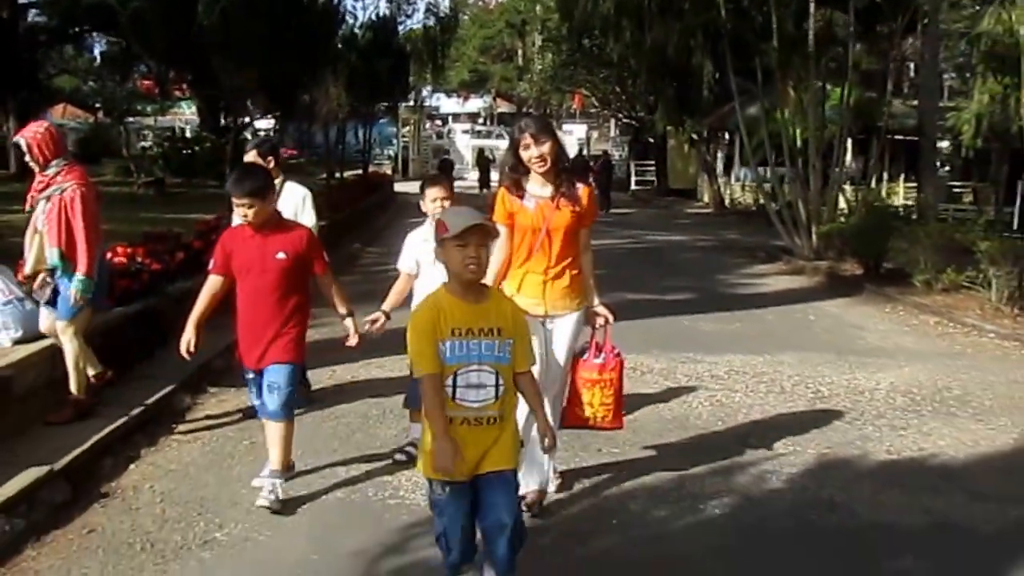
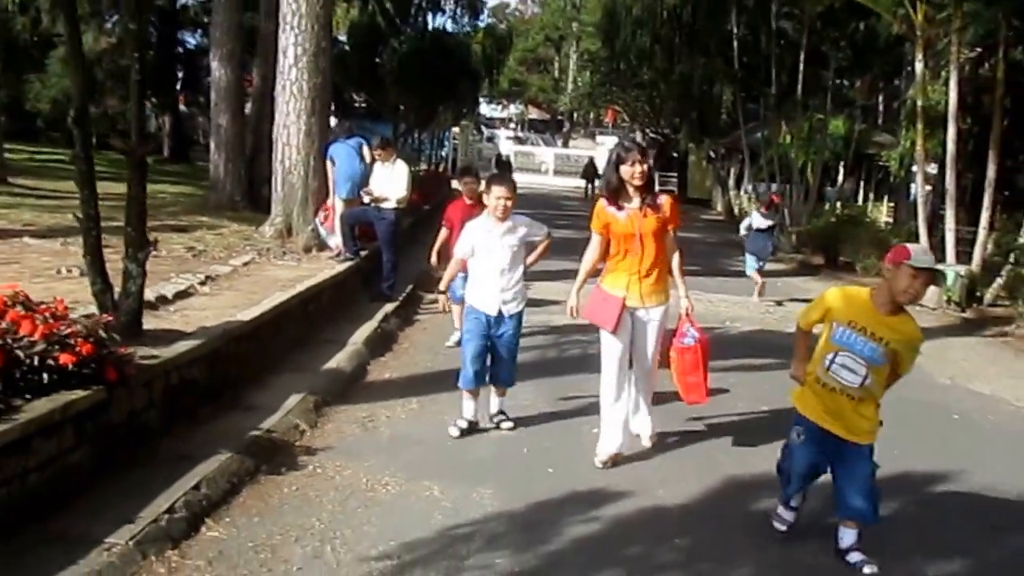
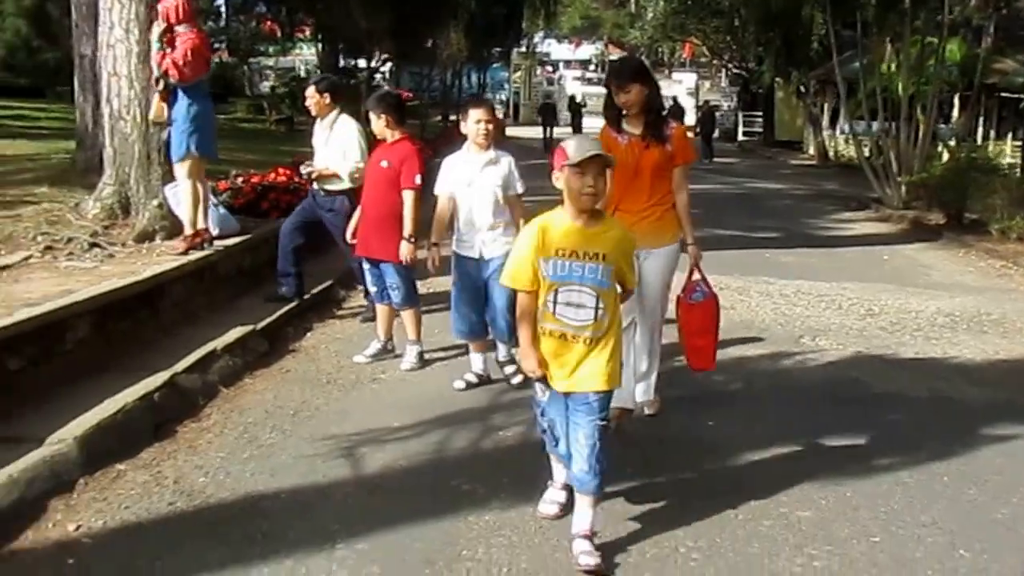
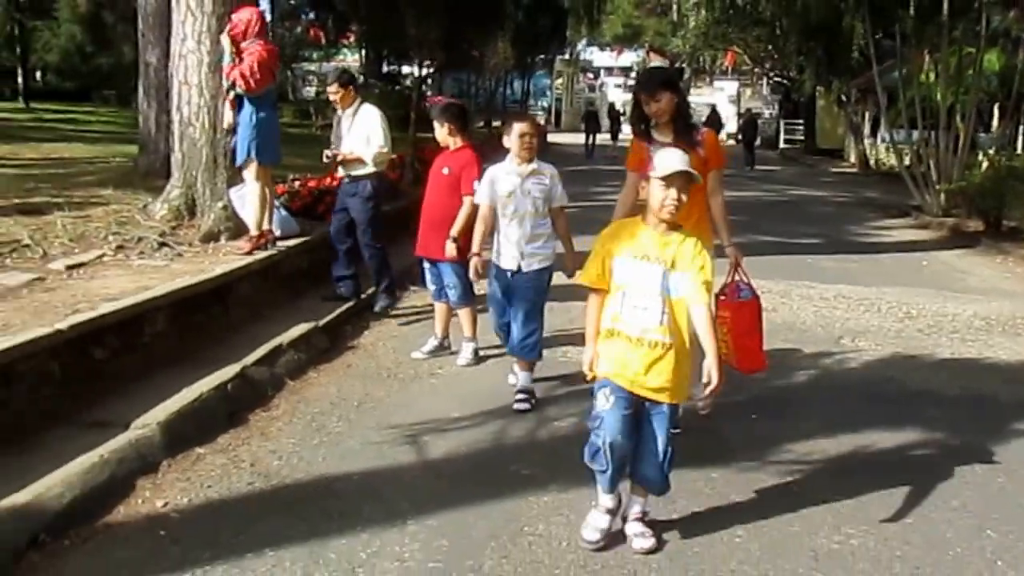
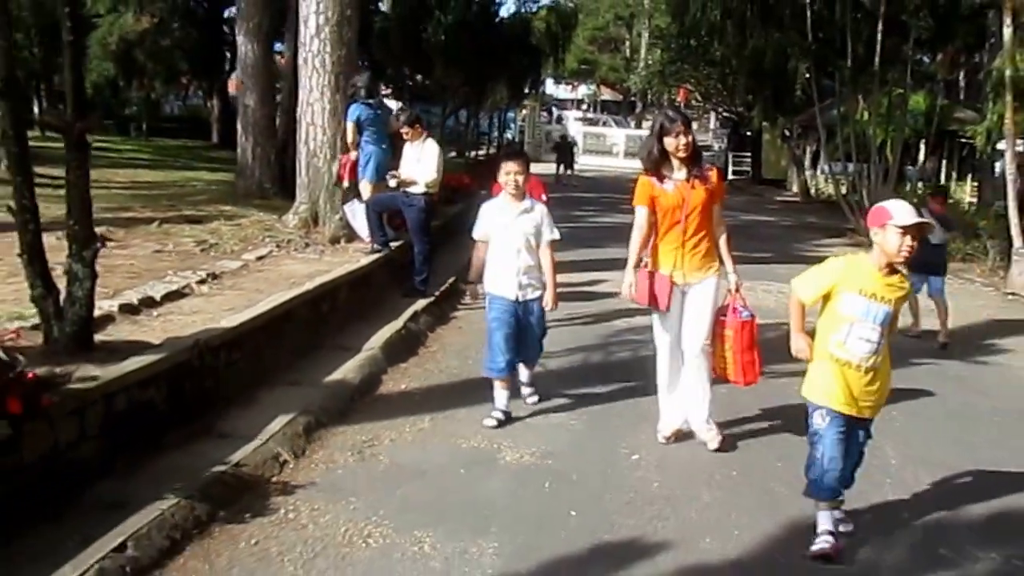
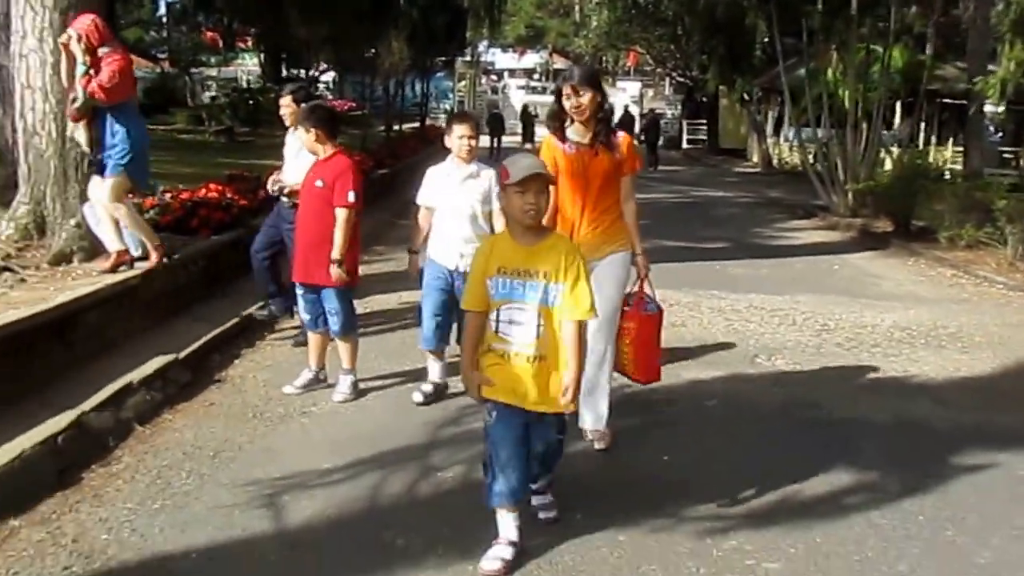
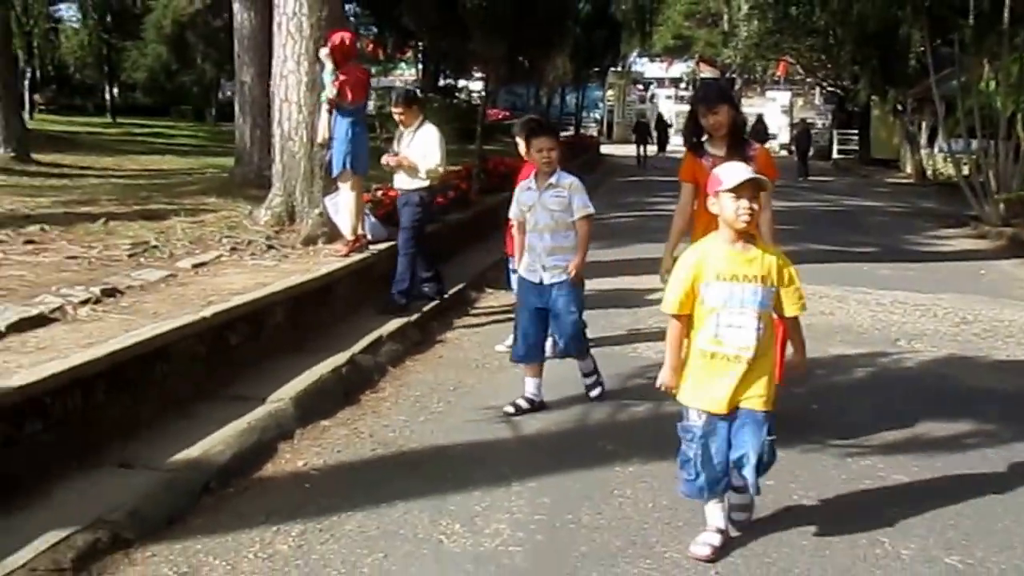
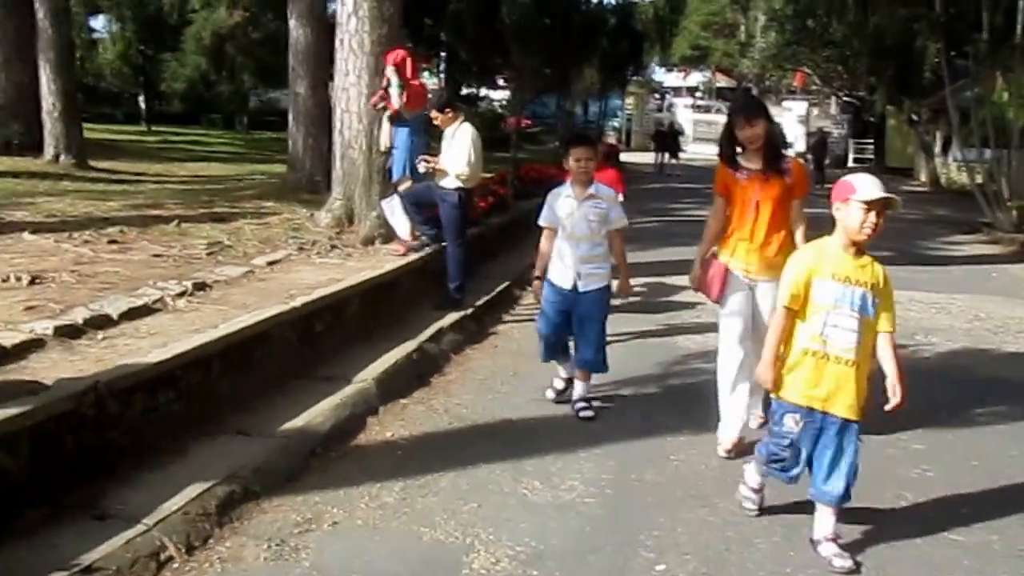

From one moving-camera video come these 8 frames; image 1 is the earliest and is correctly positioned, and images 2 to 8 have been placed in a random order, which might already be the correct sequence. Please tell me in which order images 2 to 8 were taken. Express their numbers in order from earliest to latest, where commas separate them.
6, 3, 4, 7, 8, 5, 2
